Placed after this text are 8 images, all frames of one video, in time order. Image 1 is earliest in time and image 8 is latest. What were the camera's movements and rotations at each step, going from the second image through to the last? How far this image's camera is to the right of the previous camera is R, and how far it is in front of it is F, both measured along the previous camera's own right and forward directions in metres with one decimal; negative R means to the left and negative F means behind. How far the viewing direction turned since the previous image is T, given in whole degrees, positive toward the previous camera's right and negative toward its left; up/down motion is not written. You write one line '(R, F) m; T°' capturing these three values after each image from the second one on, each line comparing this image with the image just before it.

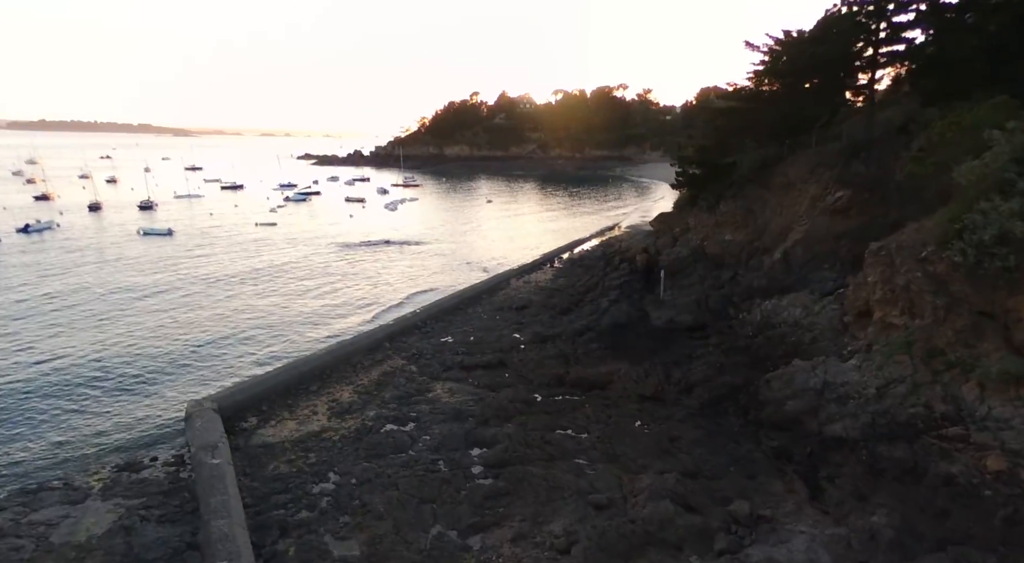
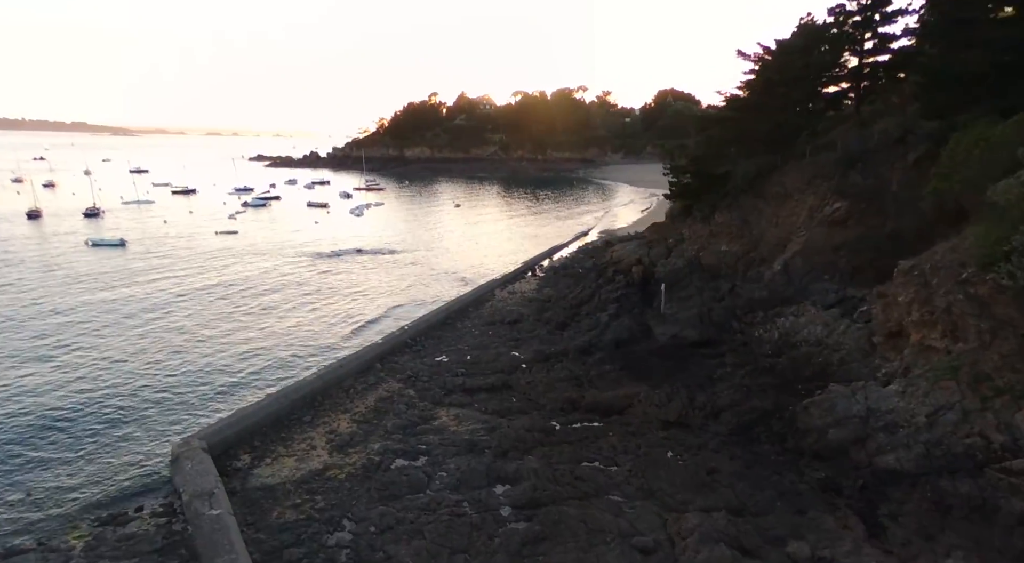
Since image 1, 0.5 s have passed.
(-1.2, +0.8) m; +4°
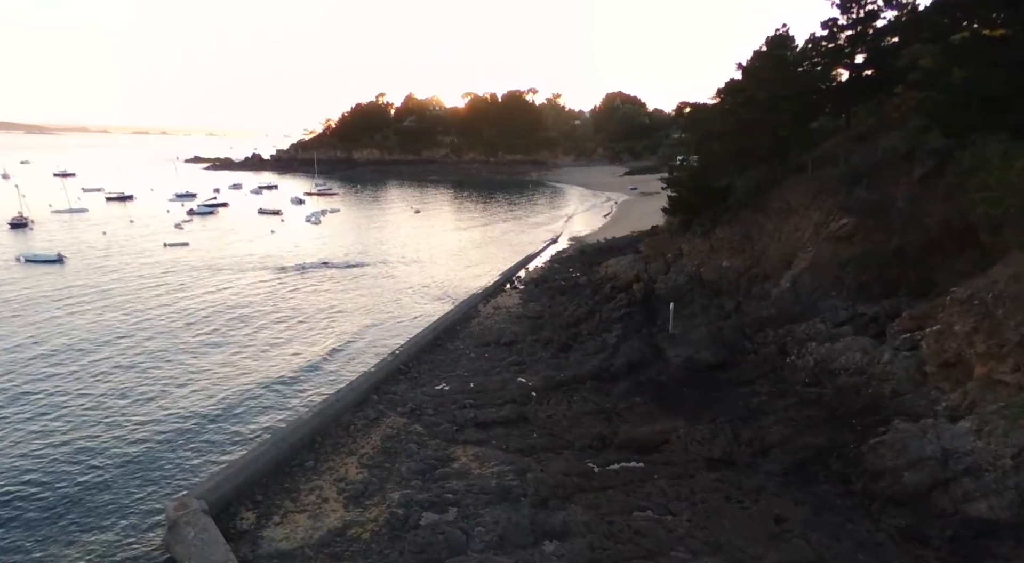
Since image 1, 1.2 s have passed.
(-1.7, +1.1) m; +5°
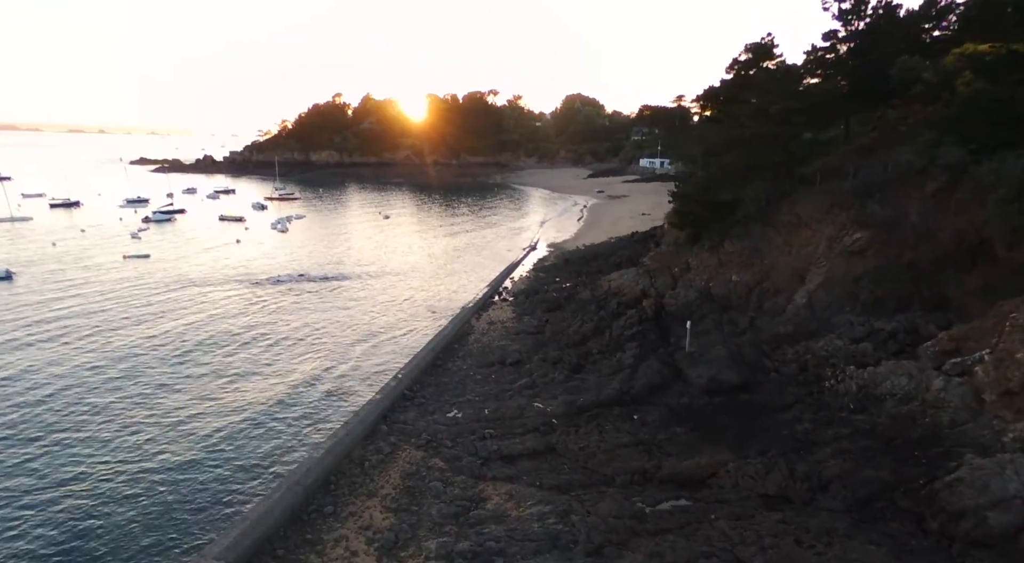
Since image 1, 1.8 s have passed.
(-1.6, +0.9) m; +4°
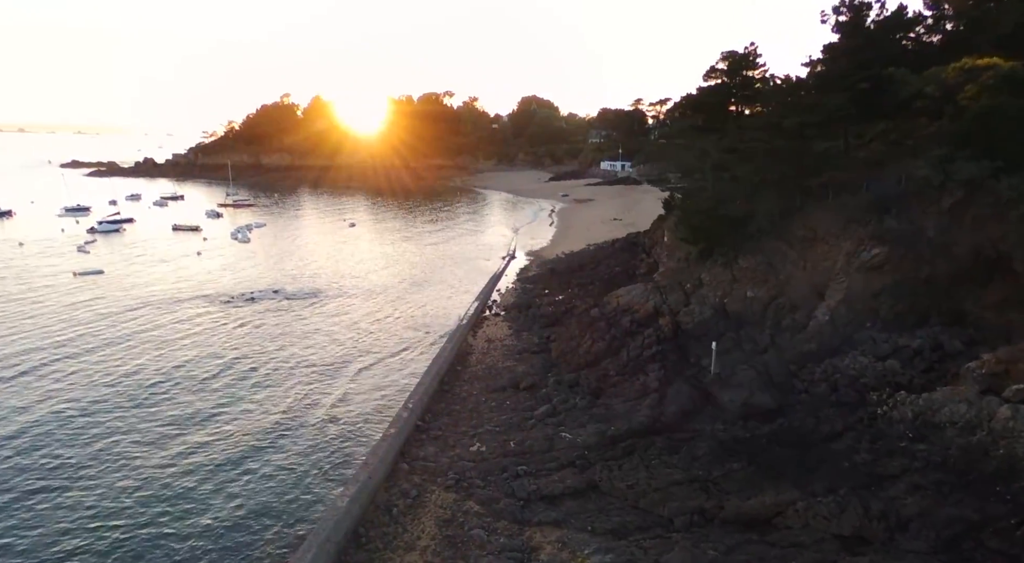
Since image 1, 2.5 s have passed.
(-1.9, +1.0) m; +4°
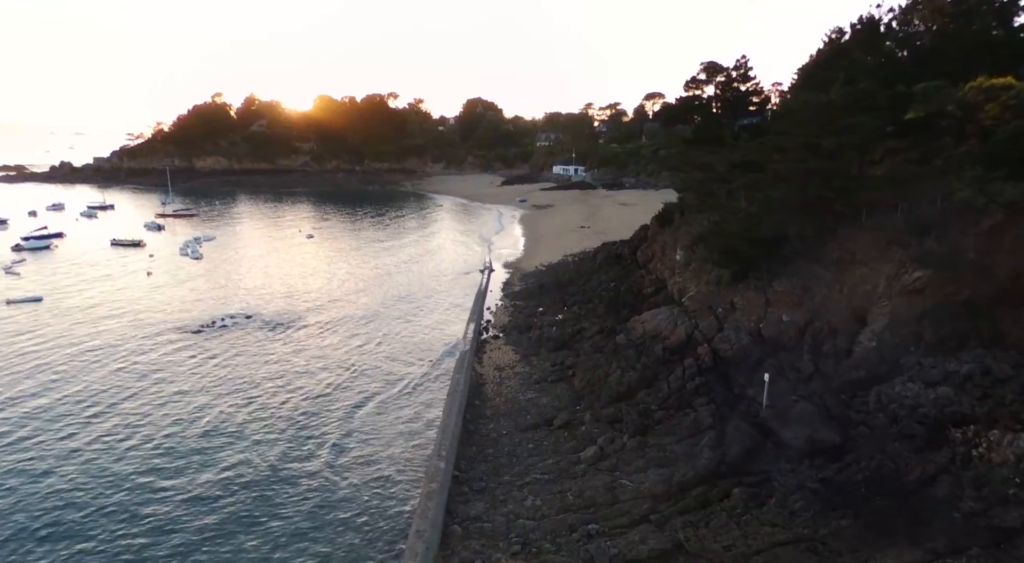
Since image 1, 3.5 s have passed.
(-2.8, +1.6) m; +6°
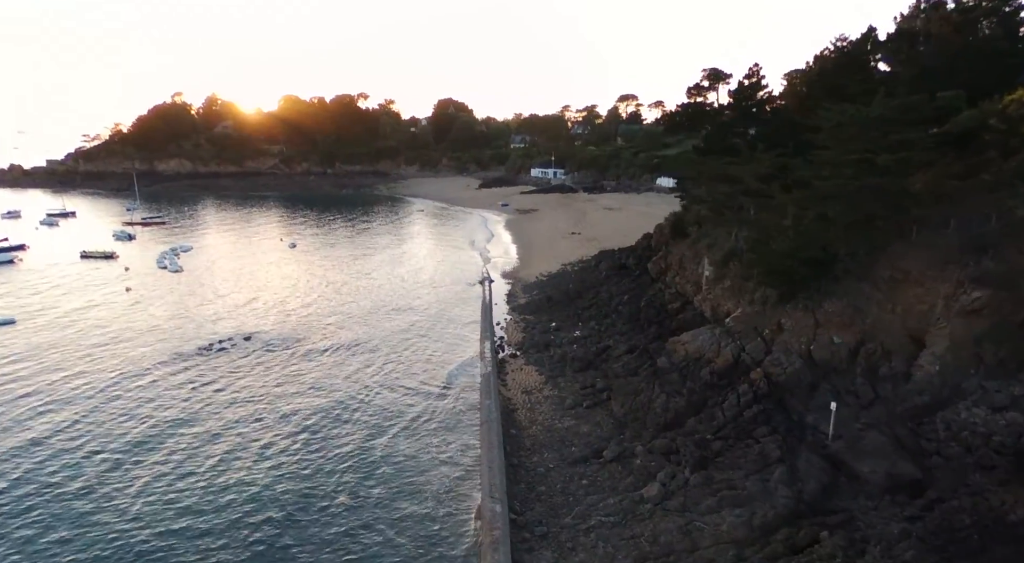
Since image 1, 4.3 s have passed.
(-2.3, +1.3) m; +3°
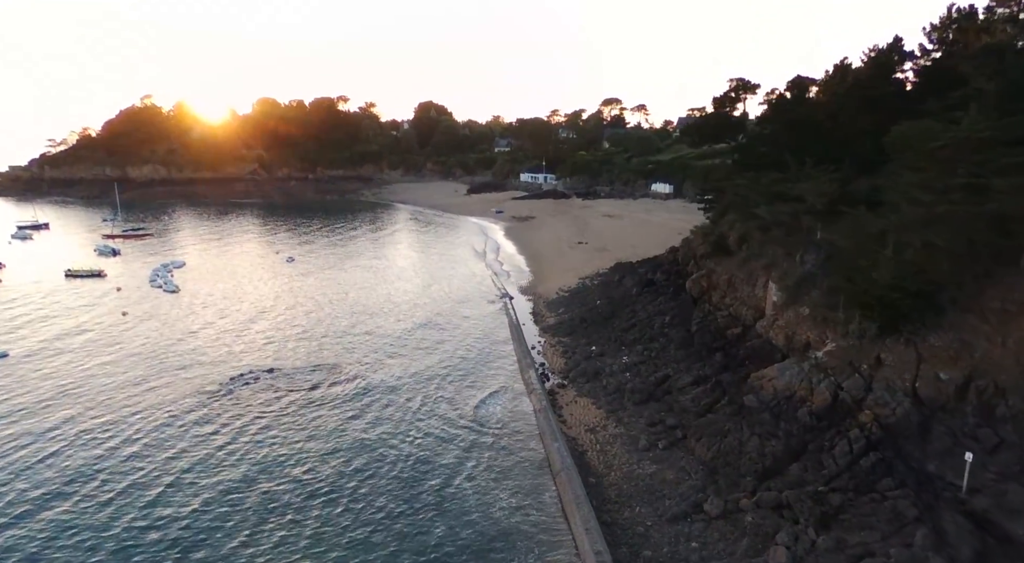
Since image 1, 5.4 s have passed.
(-3.1, +2.0) m; +3°
